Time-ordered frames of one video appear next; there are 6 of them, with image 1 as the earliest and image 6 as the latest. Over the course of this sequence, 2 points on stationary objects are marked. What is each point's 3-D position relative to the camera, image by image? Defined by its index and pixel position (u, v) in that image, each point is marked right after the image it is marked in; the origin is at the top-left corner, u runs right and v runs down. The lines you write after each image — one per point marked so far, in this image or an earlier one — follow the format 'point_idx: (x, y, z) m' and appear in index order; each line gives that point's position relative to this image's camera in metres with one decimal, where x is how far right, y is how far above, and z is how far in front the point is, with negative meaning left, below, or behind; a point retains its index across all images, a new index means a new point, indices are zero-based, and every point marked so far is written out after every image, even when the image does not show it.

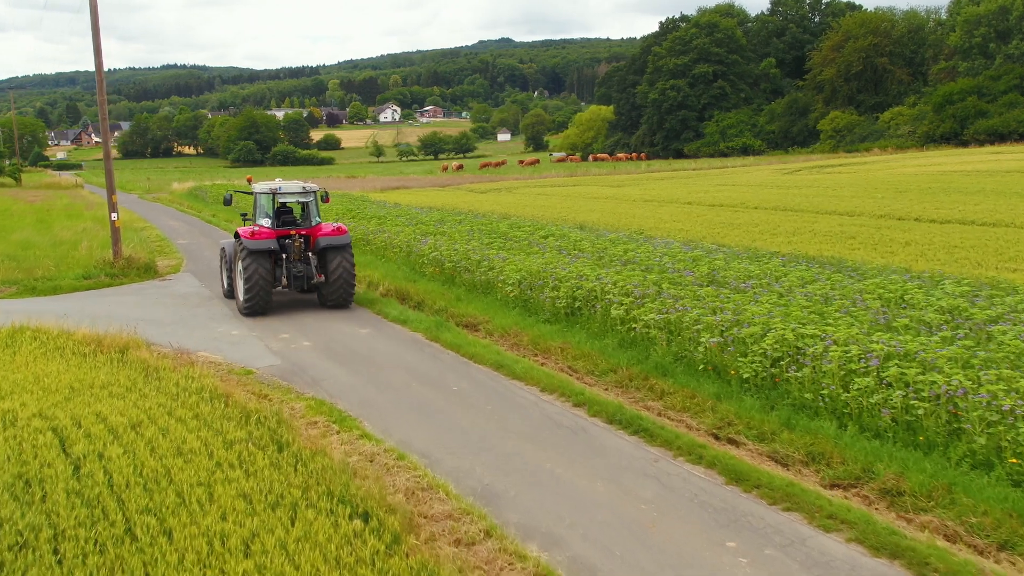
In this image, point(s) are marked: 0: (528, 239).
0: (+0.3, +0.8, +16.0) m
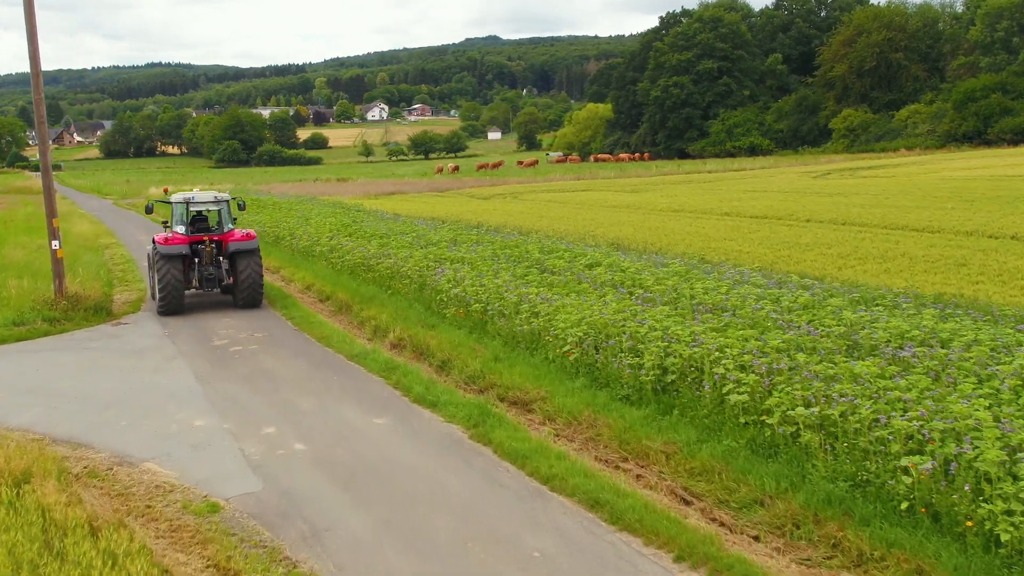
0: (+0.8, +0.3, +13.0) m
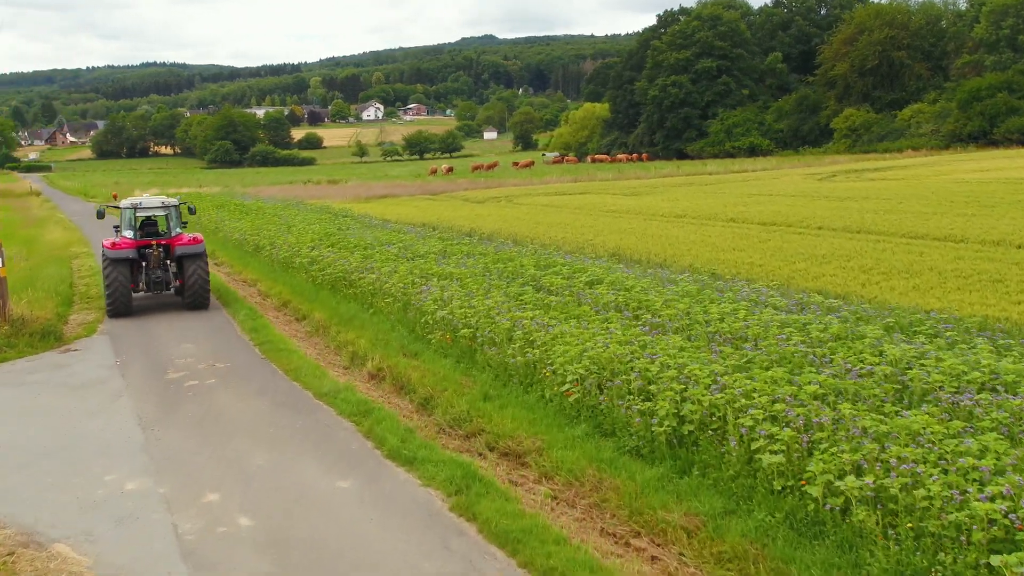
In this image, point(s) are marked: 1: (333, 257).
0: (+0.7, 0.0, +11.8) m
1: (-3.0, +0.5, +16.2) m
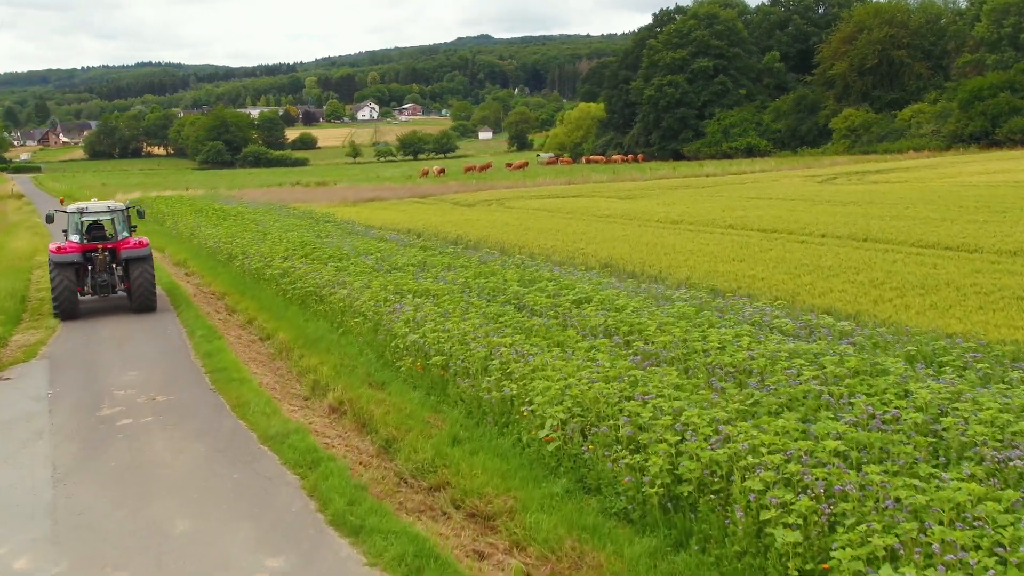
0: (+0.5, -0.2, +10.8) m
1: (-3.2, +0.3, +15.2) m
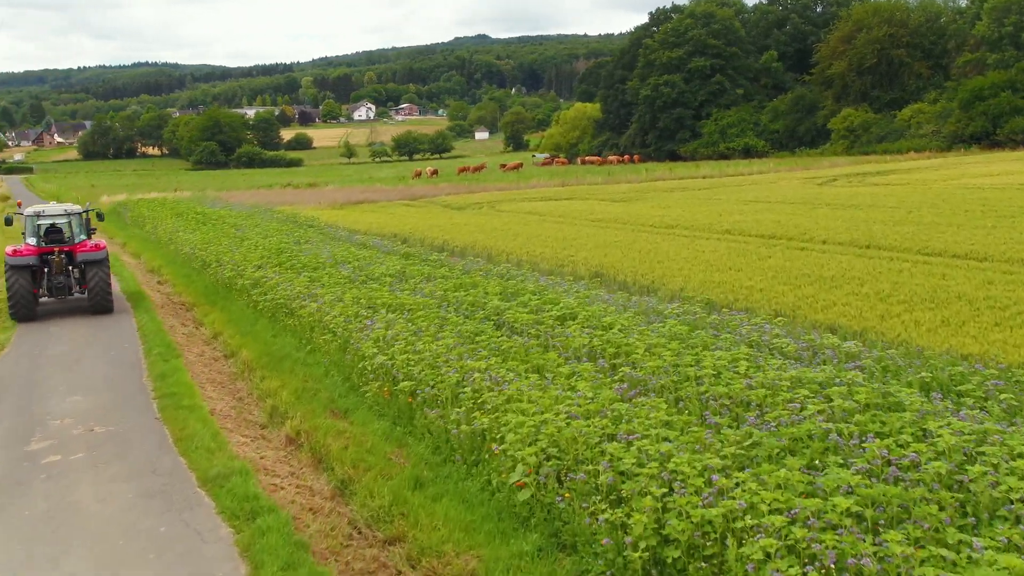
0: (+0.3, -0.4, +10.0) m
1: (-3.5, +0.1, +14.3) m
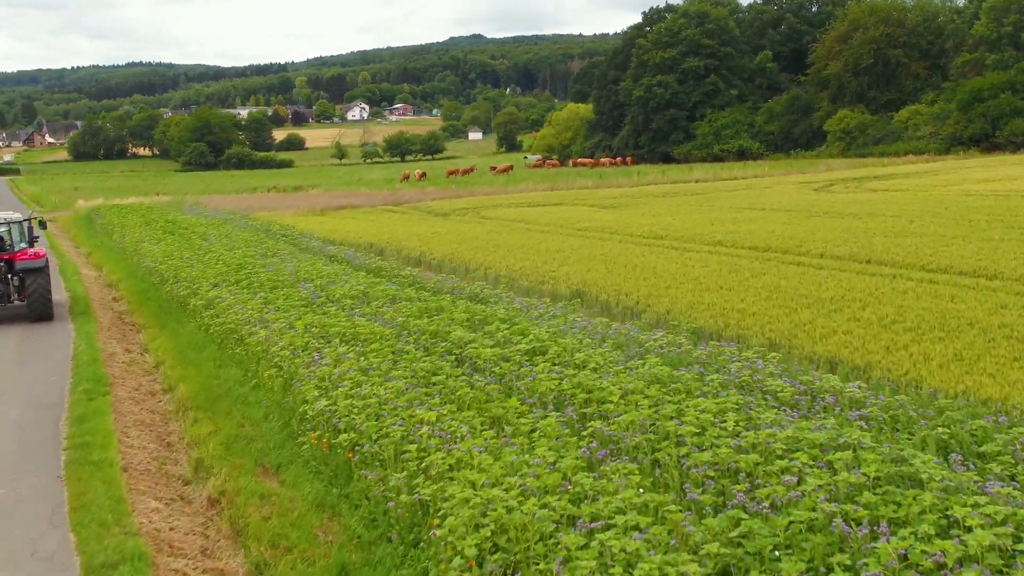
0: (-0.1, -0.7, +8.9) m
1: (-3.8, -0.2, +13.2) m
